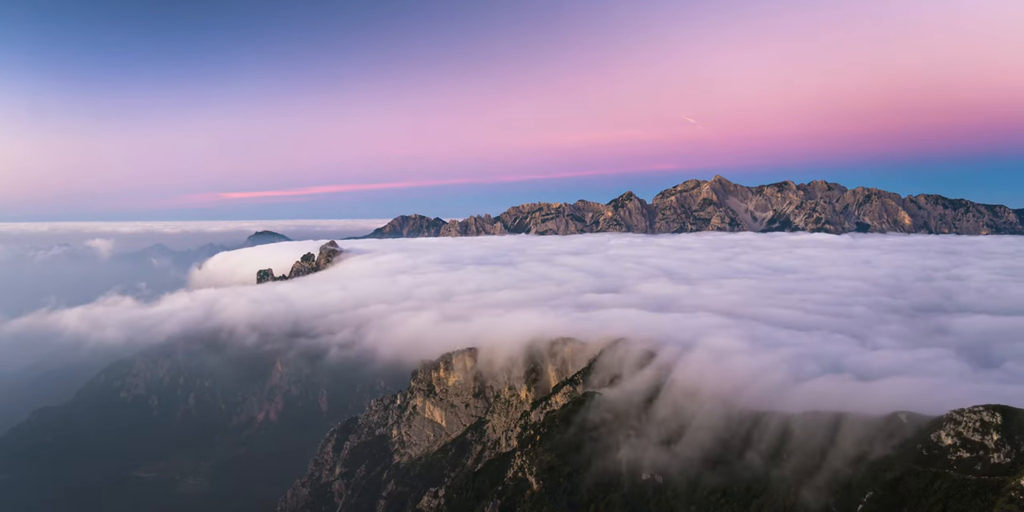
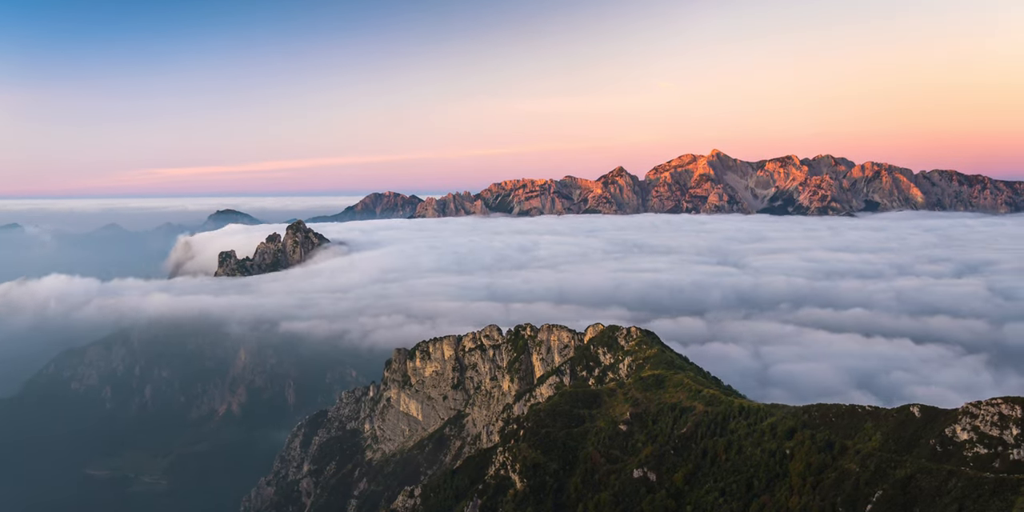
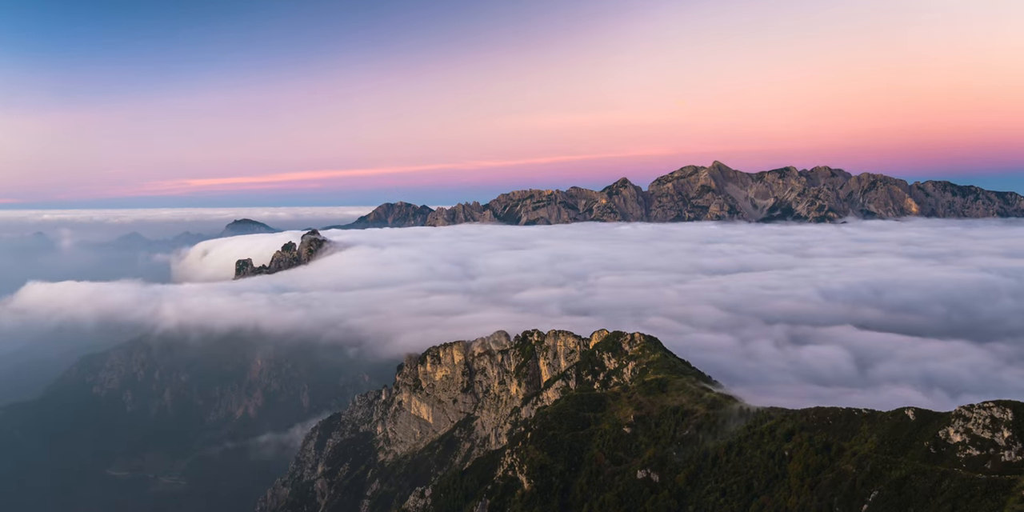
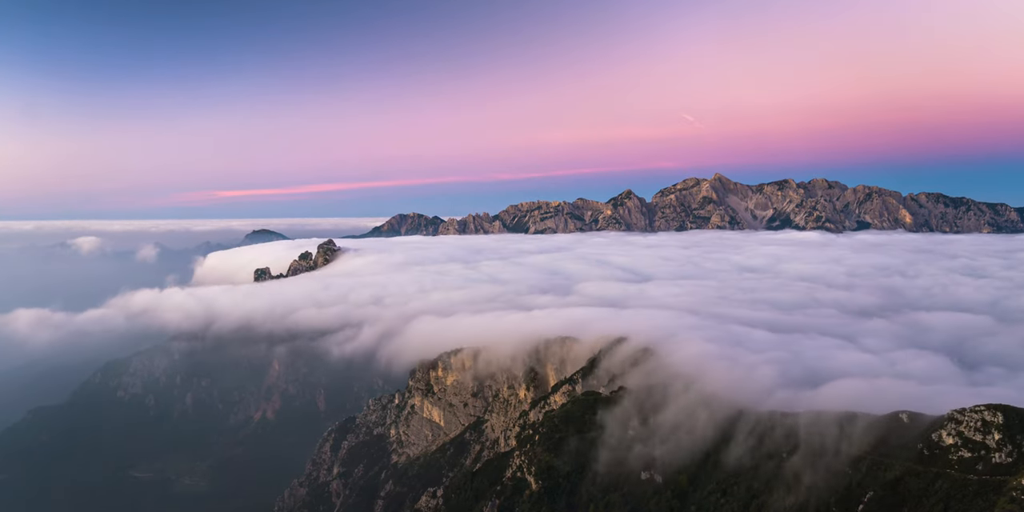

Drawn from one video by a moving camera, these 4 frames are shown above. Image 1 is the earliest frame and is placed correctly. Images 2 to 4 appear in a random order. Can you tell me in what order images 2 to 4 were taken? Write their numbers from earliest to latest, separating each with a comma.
4, 3, 2
